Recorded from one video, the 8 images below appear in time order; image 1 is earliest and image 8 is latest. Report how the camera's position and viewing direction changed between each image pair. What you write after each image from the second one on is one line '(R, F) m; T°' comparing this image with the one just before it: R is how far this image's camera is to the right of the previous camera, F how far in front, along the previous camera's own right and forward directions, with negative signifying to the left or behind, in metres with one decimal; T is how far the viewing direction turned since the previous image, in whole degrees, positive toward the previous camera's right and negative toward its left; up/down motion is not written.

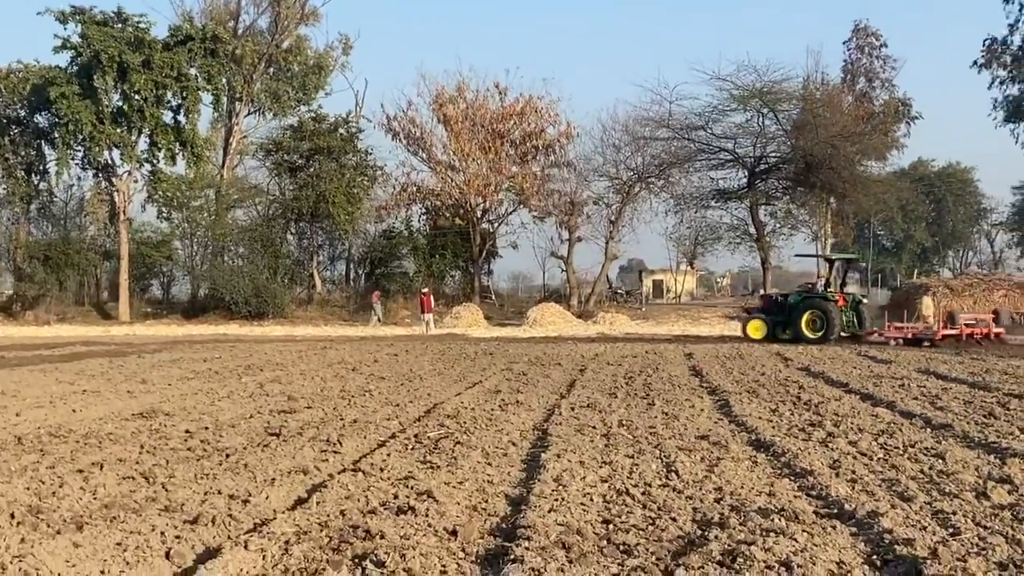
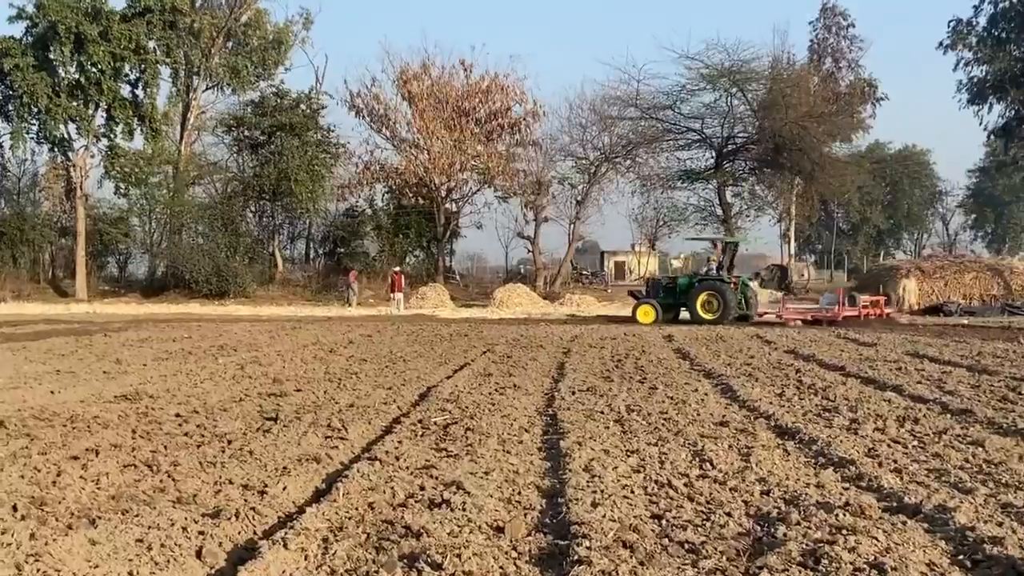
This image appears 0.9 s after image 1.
(-0.3, +0.2) m; +2°
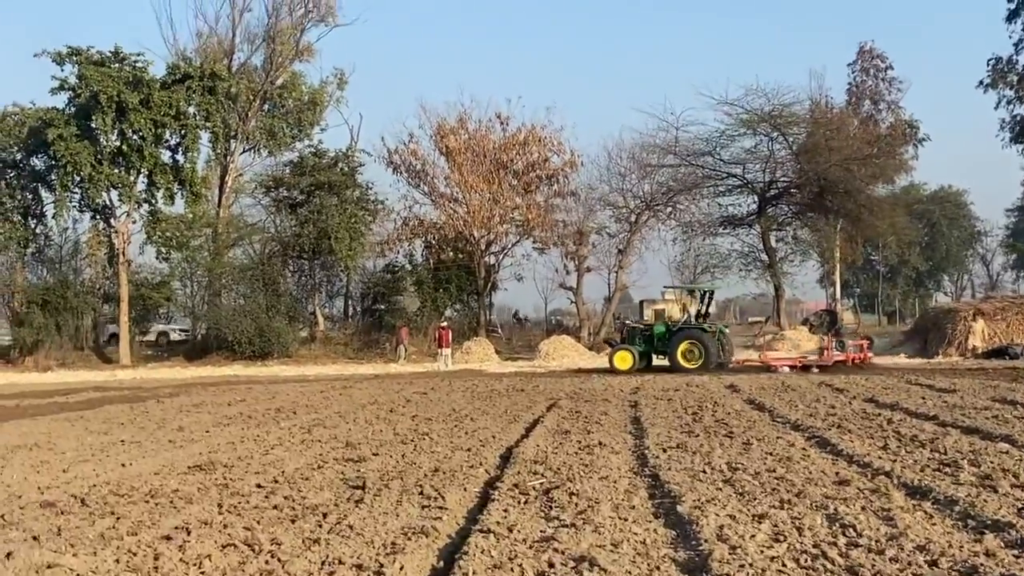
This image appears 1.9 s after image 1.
(-0.3, +0.3) m; -1°
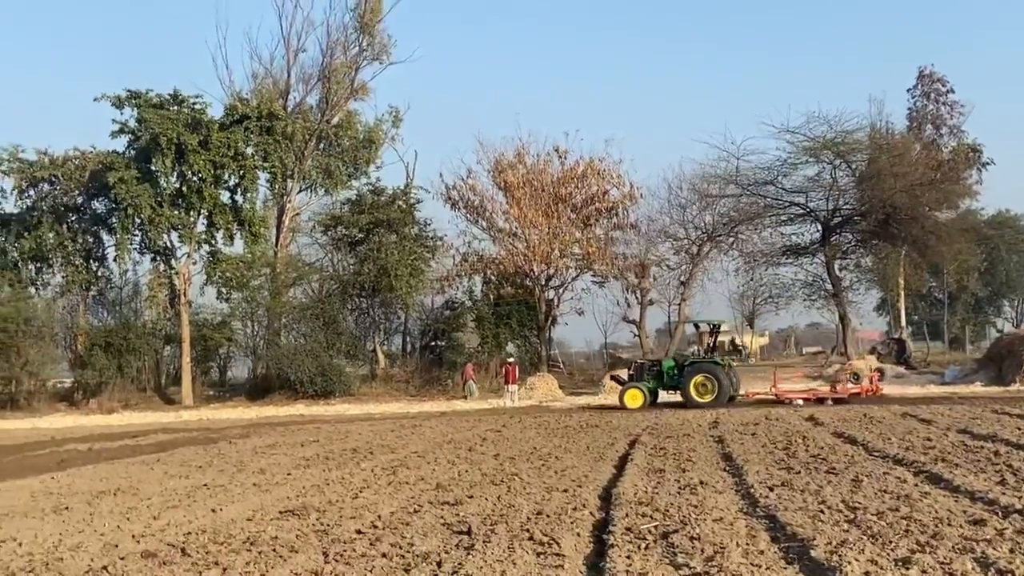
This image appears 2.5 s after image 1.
(-0.2, +0.2) m; -2°
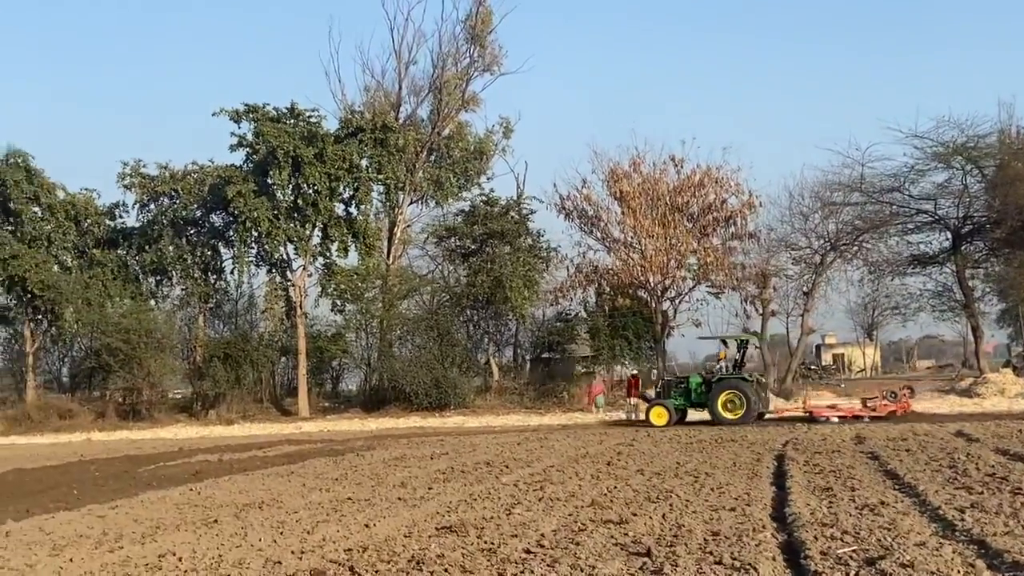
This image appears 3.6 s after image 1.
(-0.3, +0.3) m; -5°
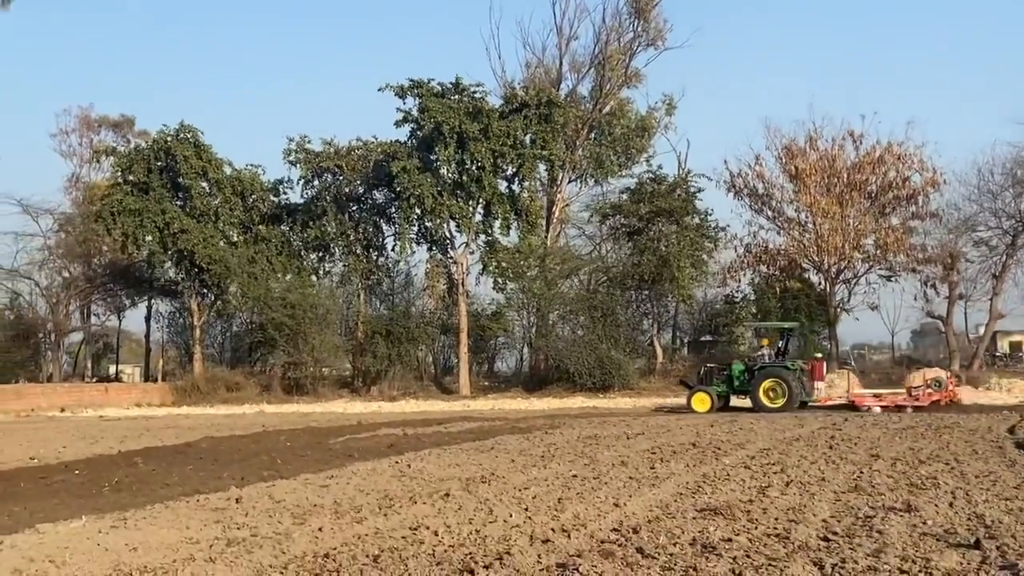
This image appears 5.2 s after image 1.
(-0.6, +0.5) m; -6°
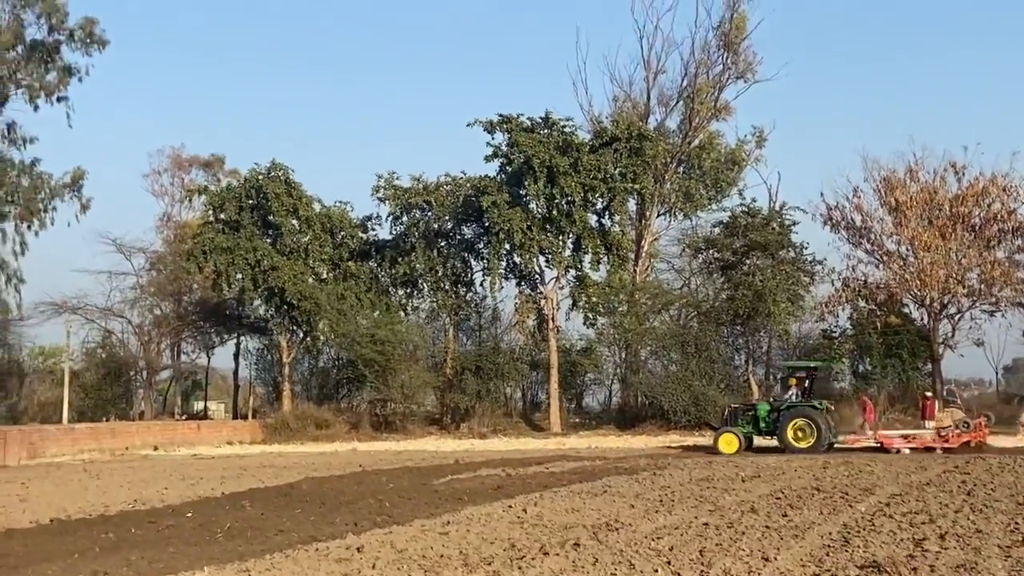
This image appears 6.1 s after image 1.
(-0.3, +0.3) m; -4°
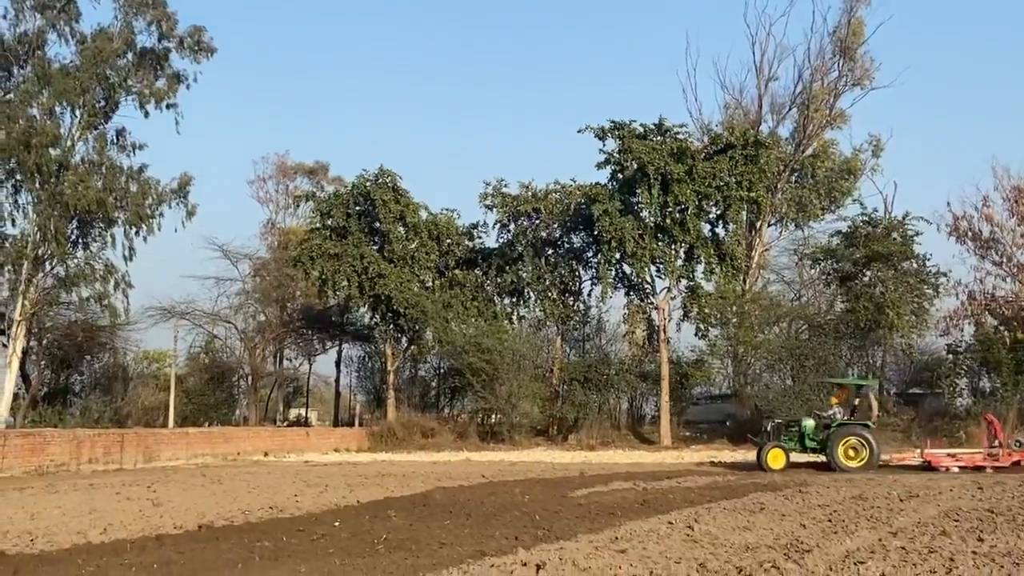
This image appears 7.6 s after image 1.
(-0.5, +0.5) m; -4°
